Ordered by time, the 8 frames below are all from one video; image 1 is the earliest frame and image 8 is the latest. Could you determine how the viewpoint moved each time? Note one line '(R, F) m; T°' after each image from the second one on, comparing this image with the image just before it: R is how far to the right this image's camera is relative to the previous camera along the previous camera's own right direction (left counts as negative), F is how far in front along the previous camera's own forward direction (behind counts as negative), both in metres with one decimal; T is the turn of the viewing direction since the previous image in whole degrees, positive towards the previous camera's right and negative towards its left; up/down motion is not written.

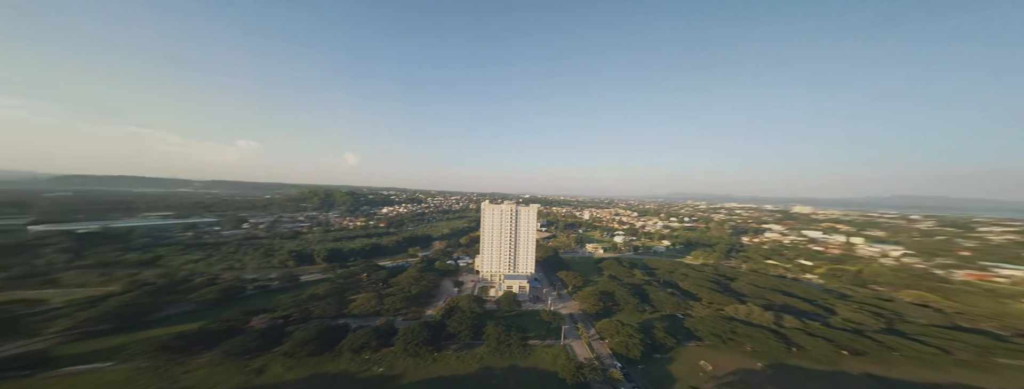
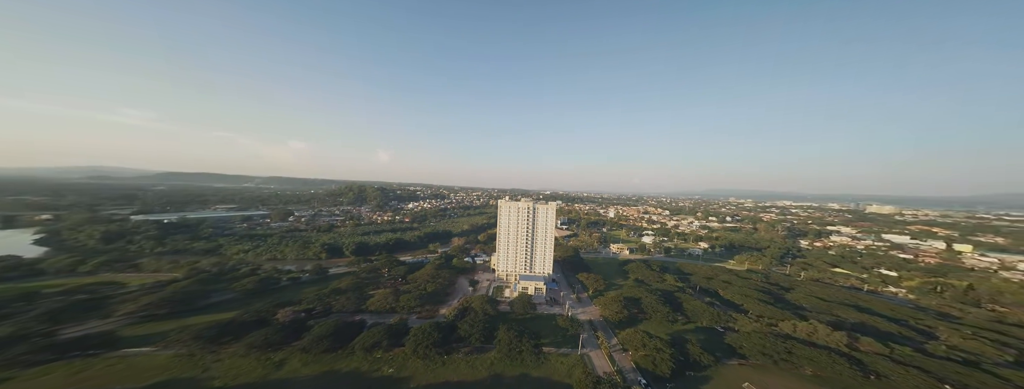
(+1.7, +1.9) m; -6°
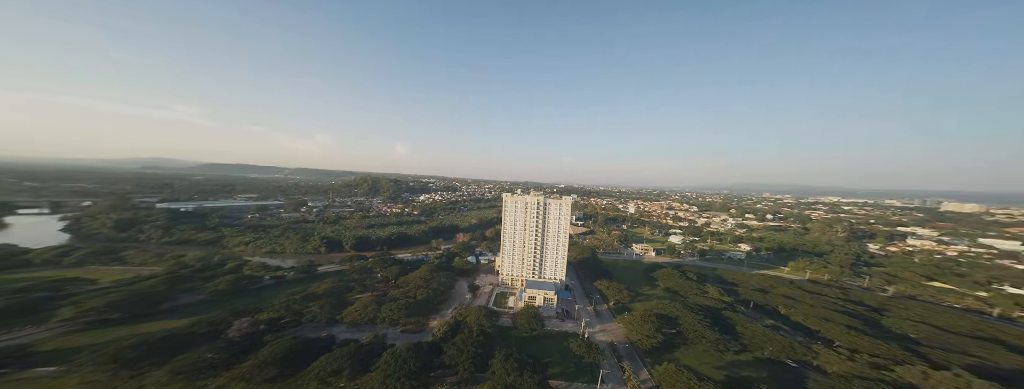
(+1.1, +6.5) m; -3°
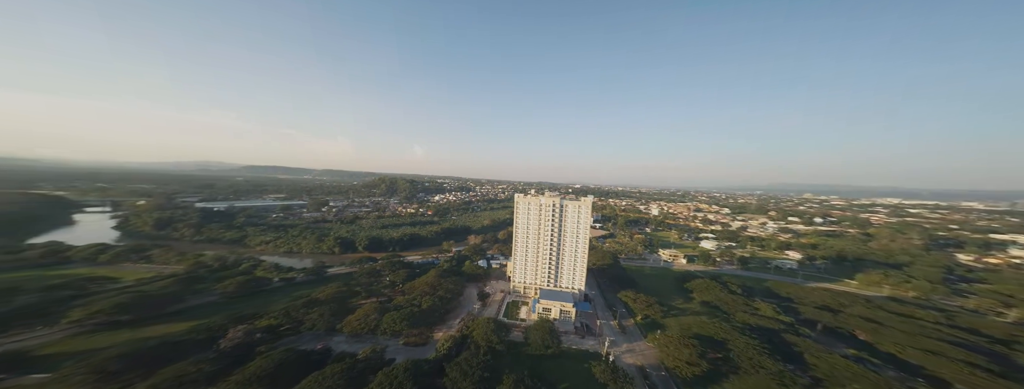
(+0.5, +3.0) m; -4°
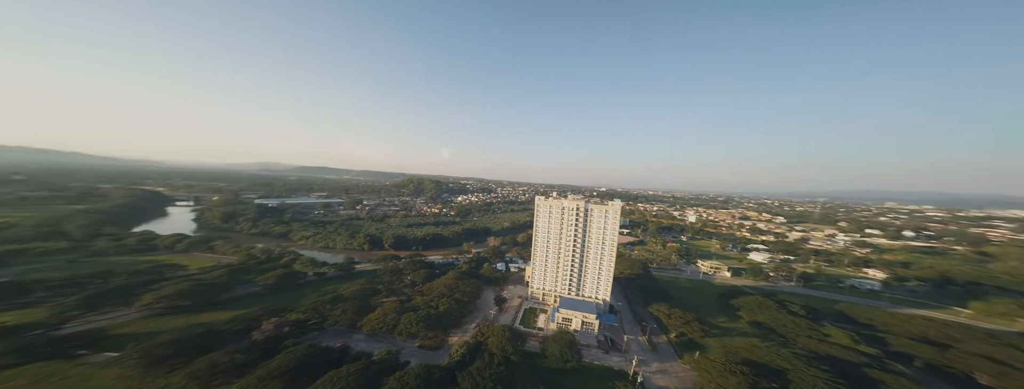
(+1.0, +0.9) m; -6°
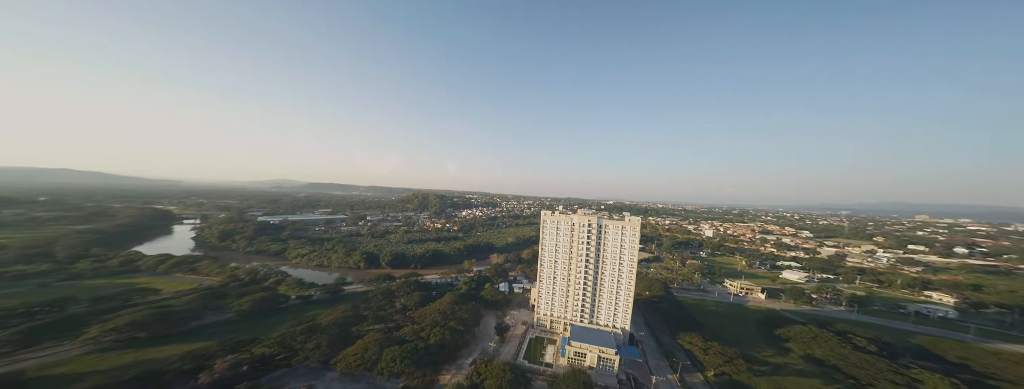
(+0.3, +3.9) m; -1°
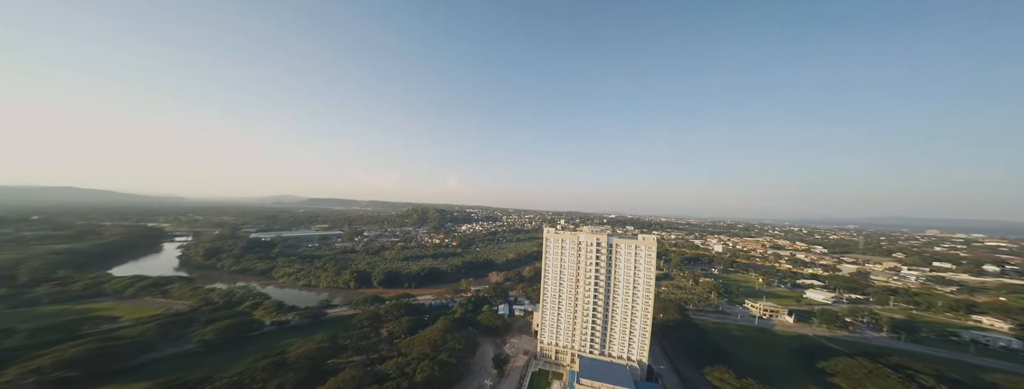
(0.0, +3.1) m; 0°
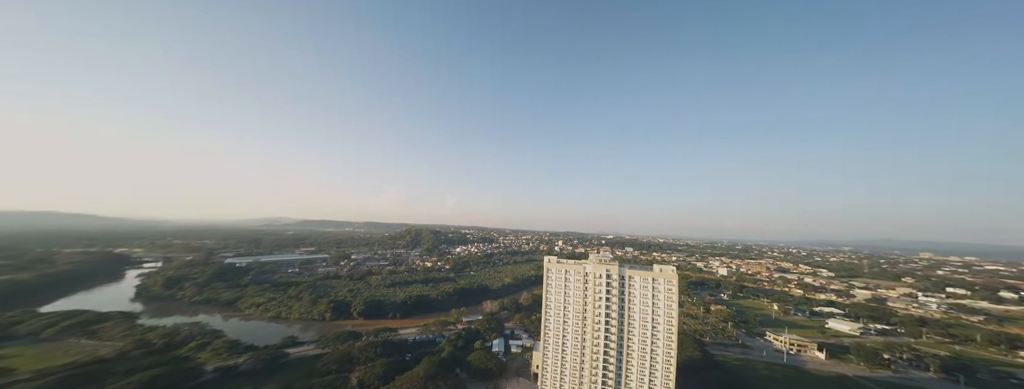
(-0.3, +3.7) m; +2°
